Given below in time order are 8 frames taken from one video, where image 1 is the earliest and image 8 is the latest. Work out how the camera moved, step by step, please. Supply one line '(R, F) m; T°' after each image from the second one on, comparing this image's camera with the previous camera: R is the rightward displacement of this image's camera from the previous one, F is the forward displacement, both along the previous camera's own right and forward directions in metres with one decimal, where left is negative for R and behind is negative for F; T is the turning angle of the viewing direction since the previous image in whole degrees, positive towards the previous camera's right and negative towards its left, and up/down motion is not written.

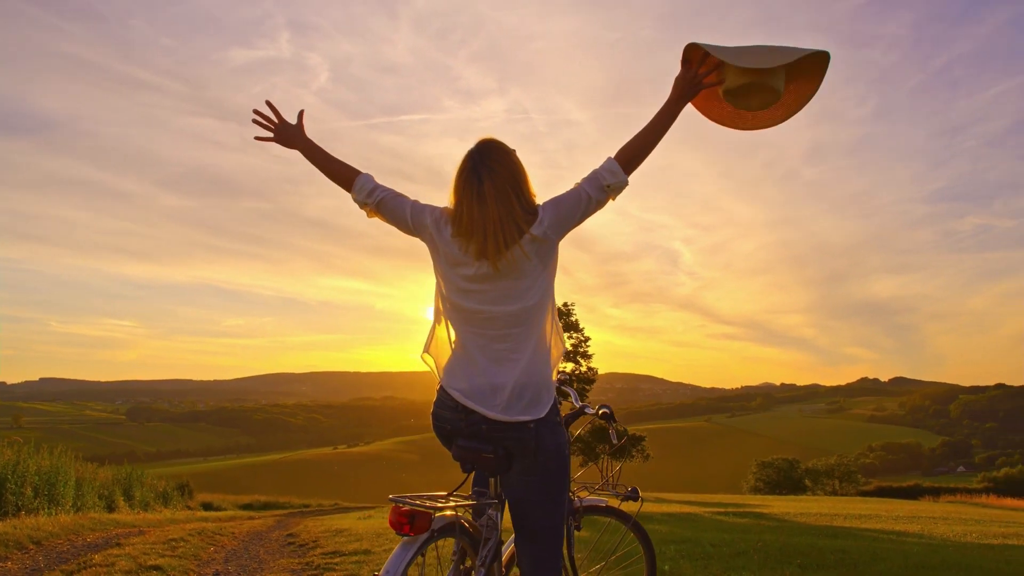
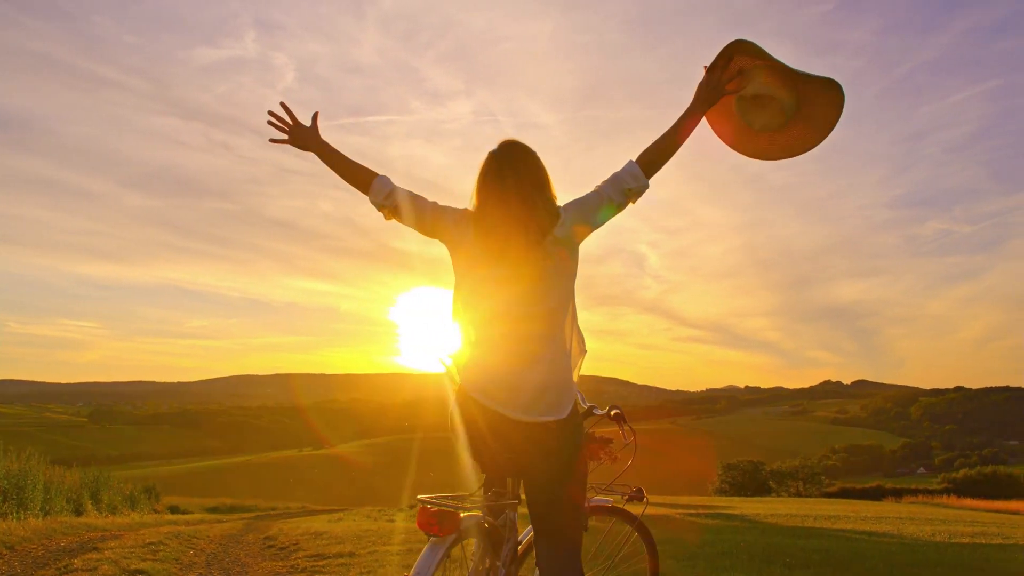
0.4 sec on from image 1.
(-0.1, 0.0) m; +2°
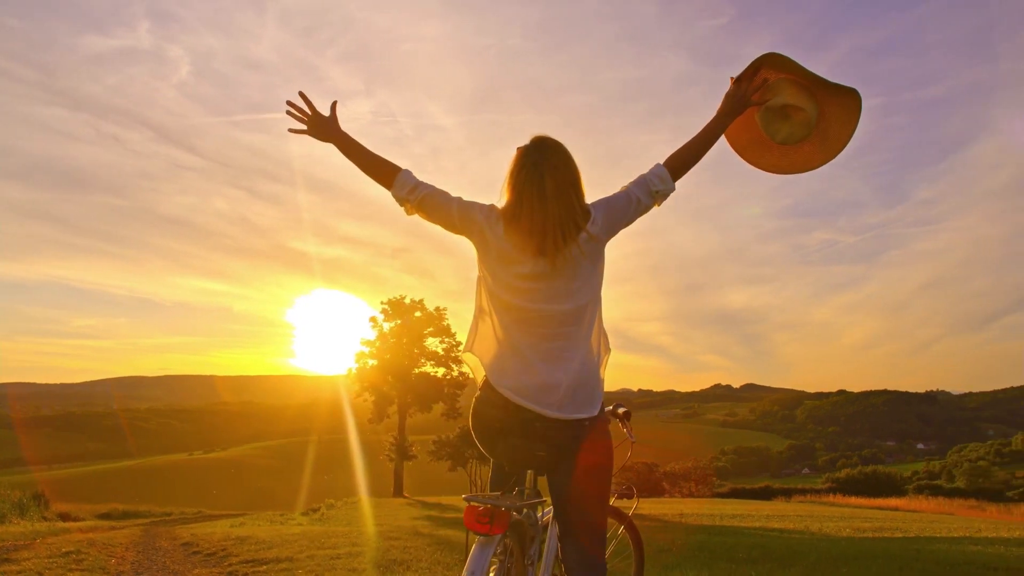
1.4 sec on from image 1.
(-0.4, 0.0) m; +6°
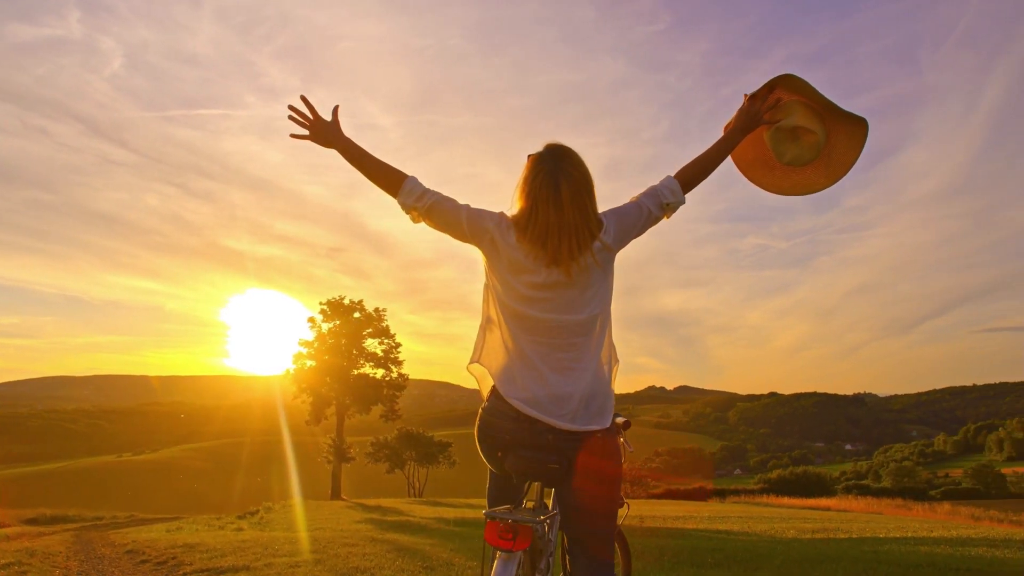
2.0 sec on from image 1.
(-0.2, 0.0) m; +4°
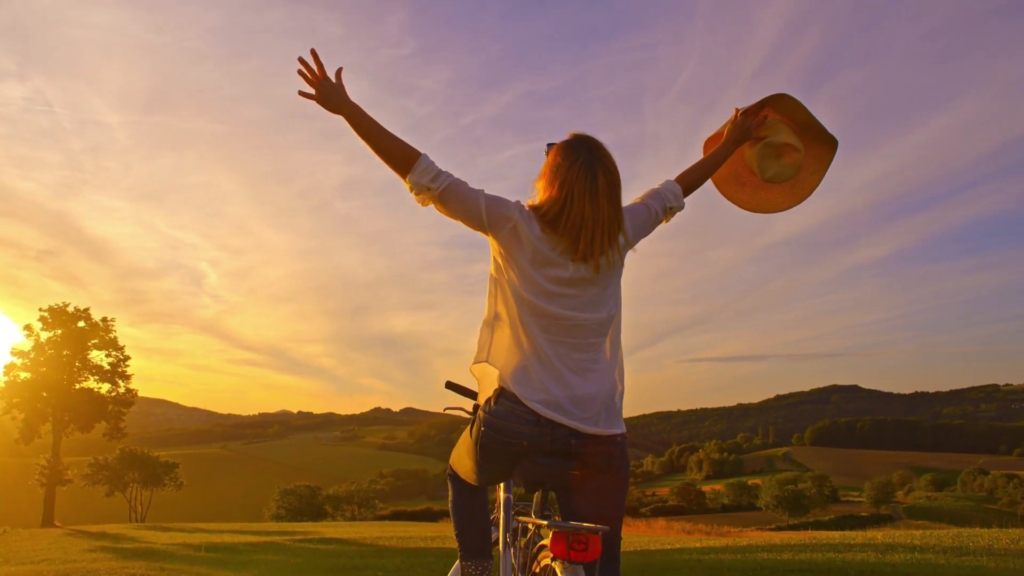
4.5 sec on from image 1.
(-0.7, +0.3) m; +16°
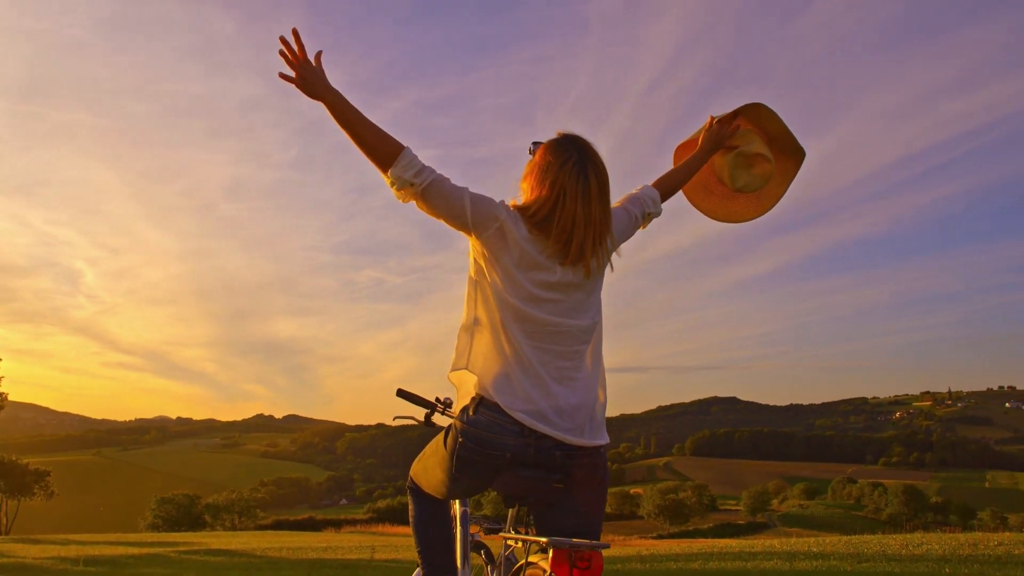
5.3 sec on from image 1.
(-0.2, +0.1) m; +6°
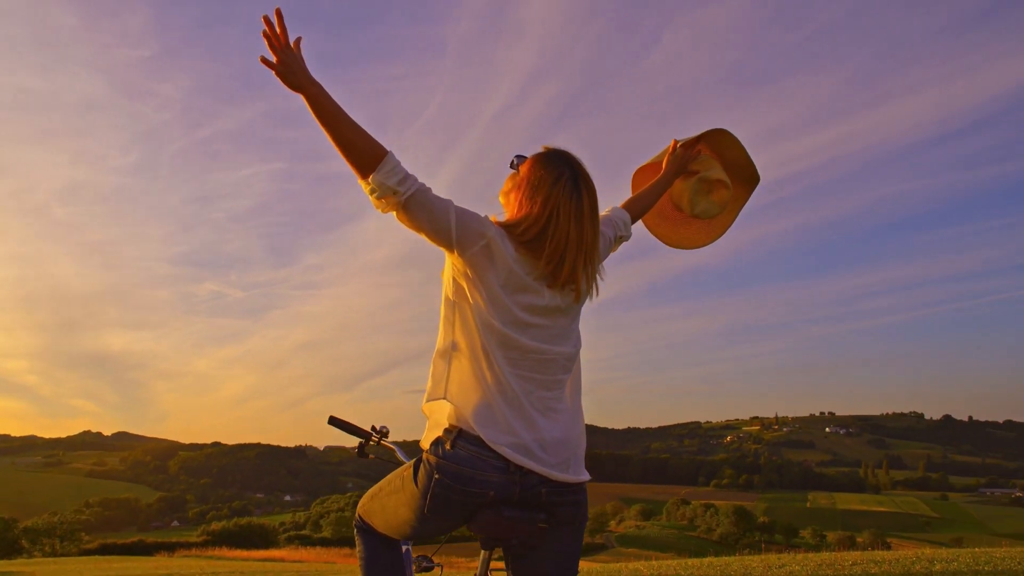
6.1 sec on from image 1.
(-0.3, +0.2) m; +9°
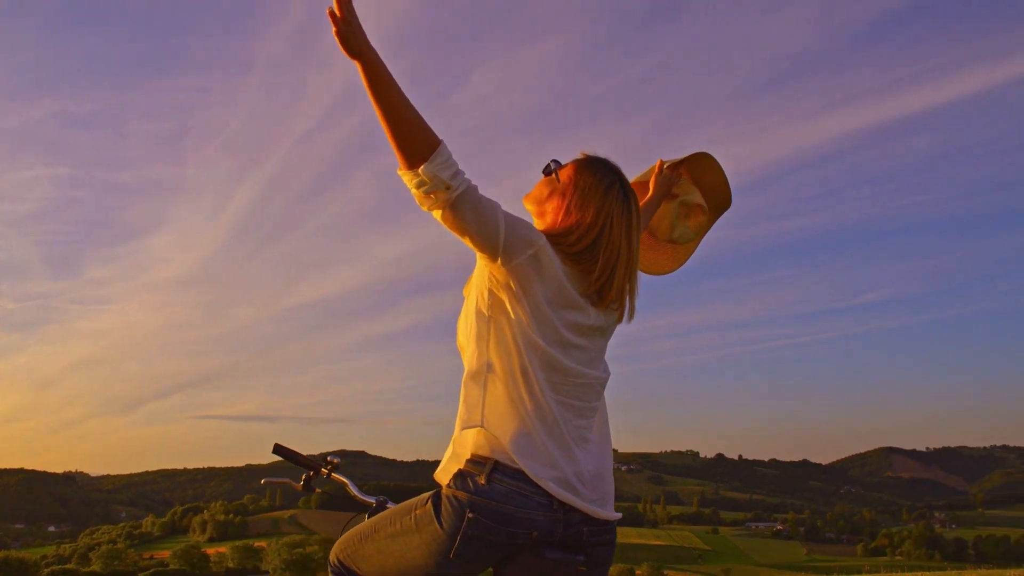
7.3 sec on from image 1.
(-0.5, +0.3) m; +12°
